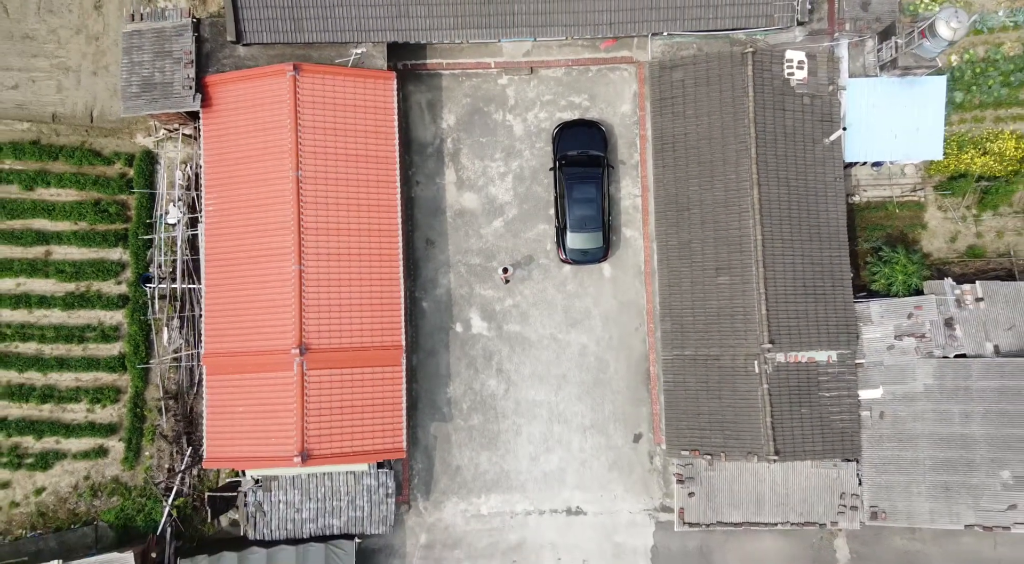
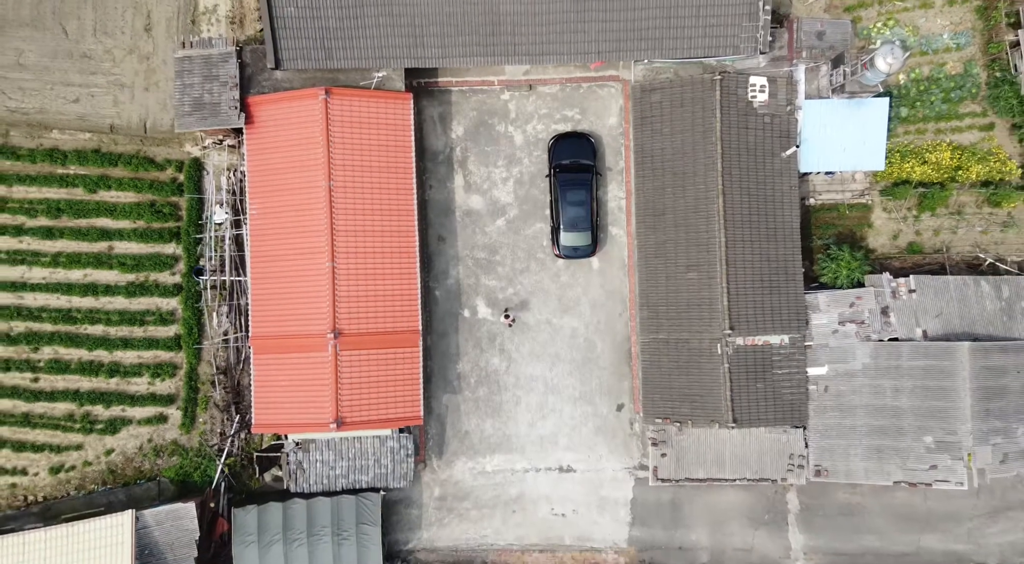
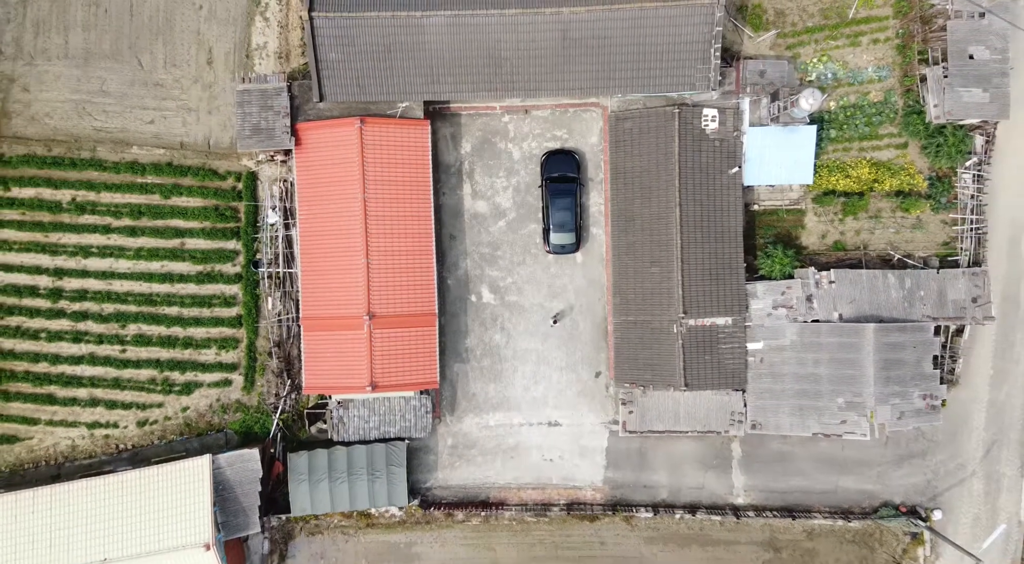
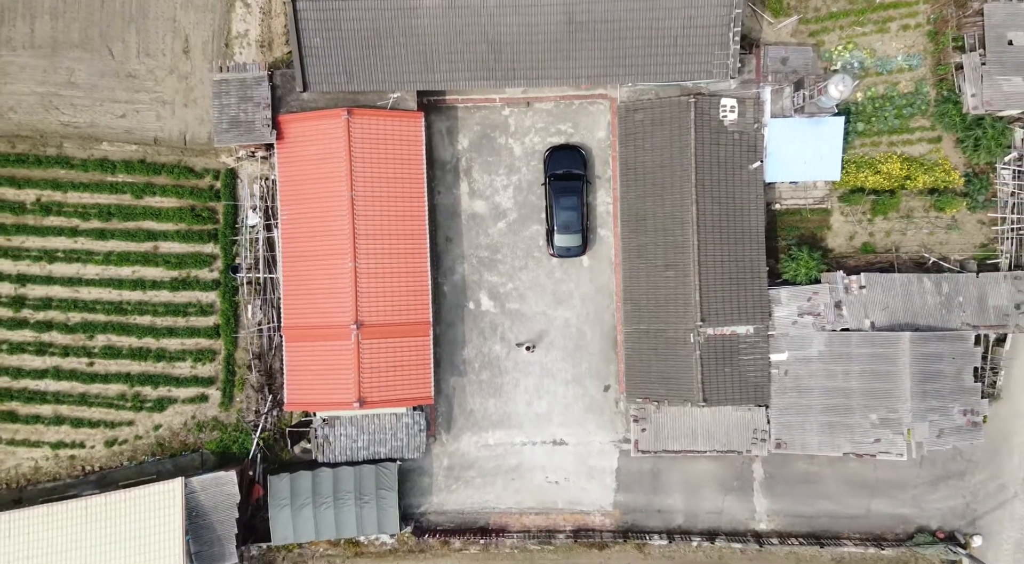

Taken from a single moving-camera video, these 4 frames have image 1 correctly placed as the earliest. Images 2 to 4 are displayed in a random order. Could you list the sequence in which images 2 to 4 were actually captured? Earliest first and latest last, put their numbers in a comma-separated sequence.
2, 4, 3
